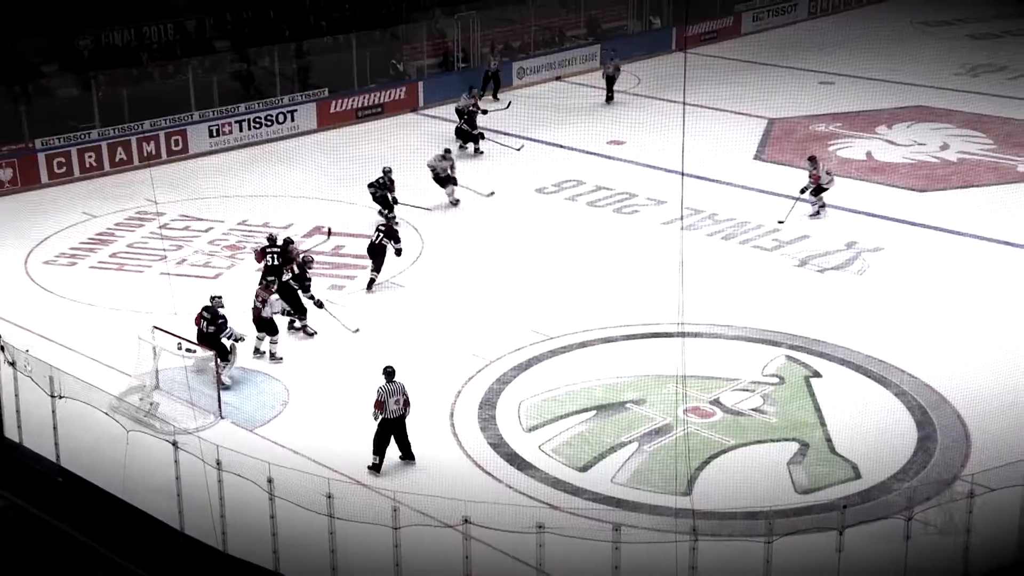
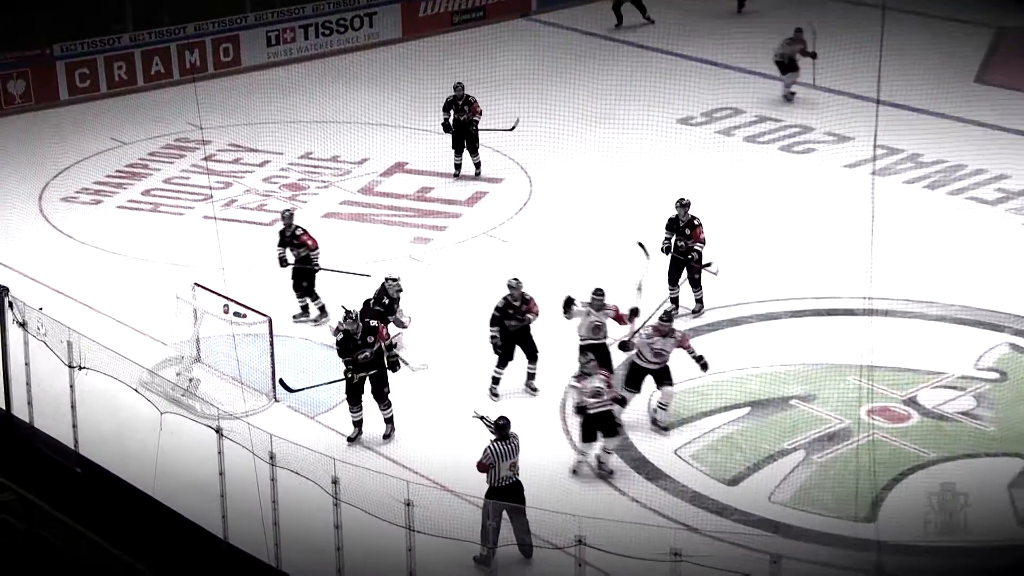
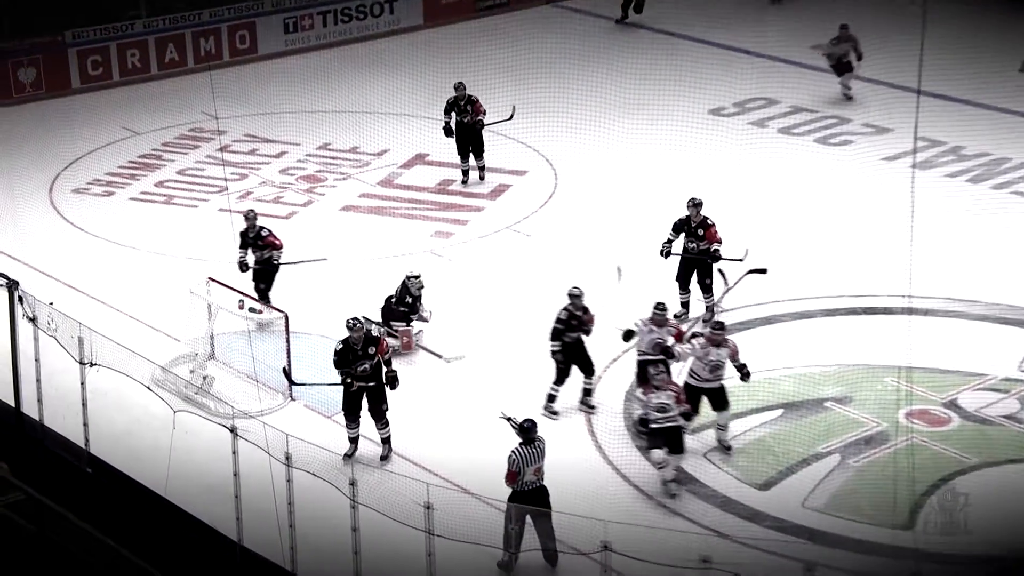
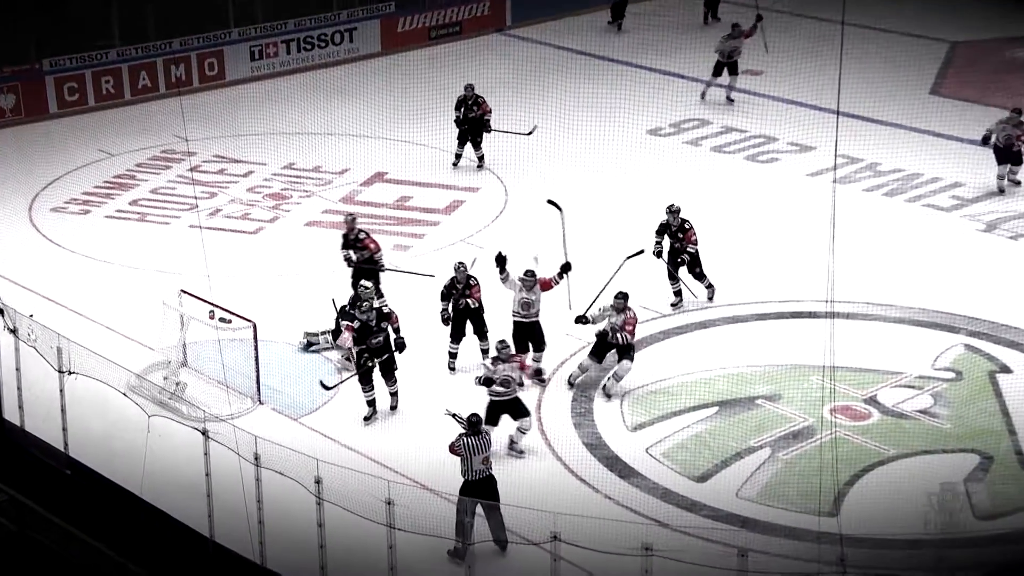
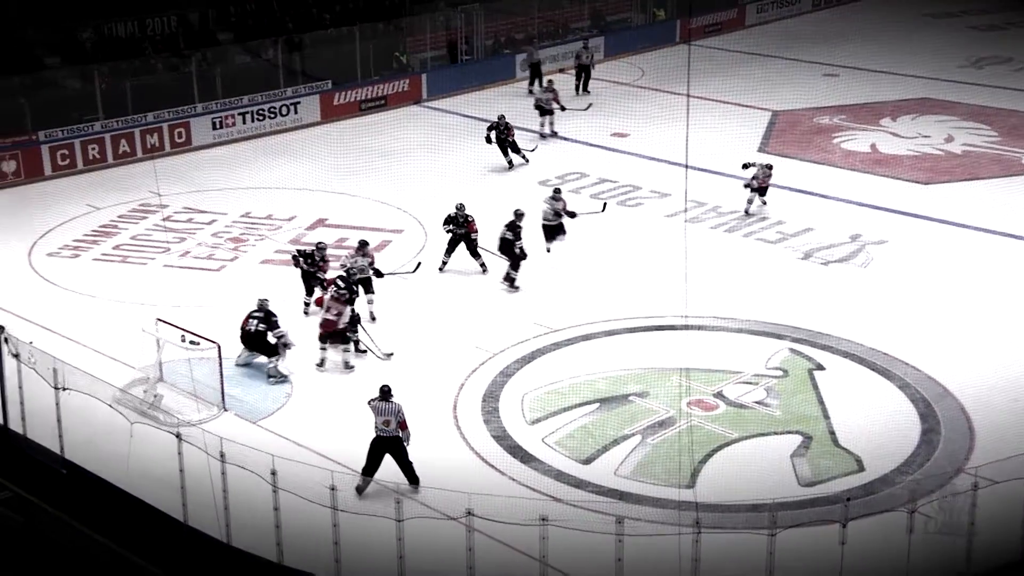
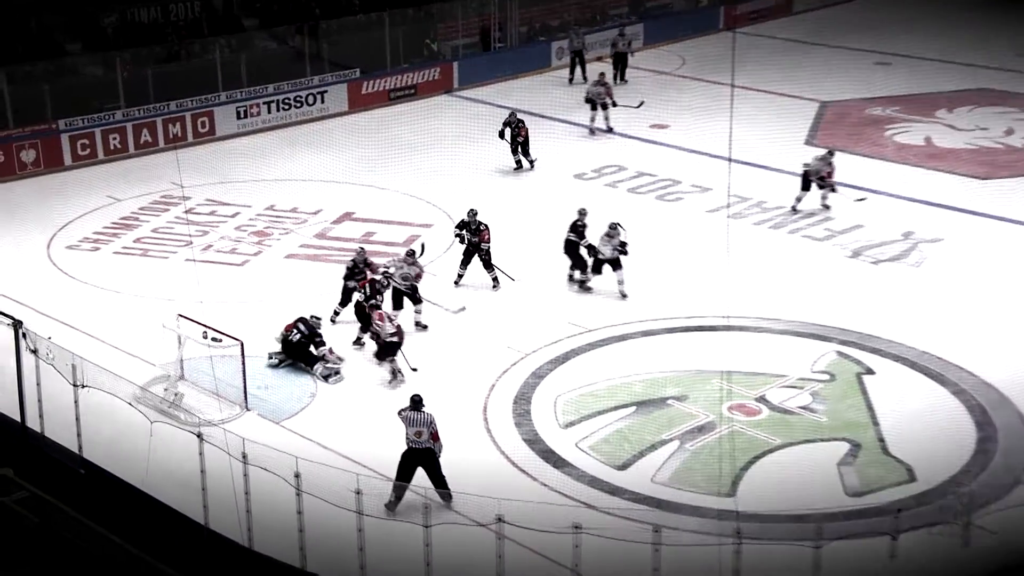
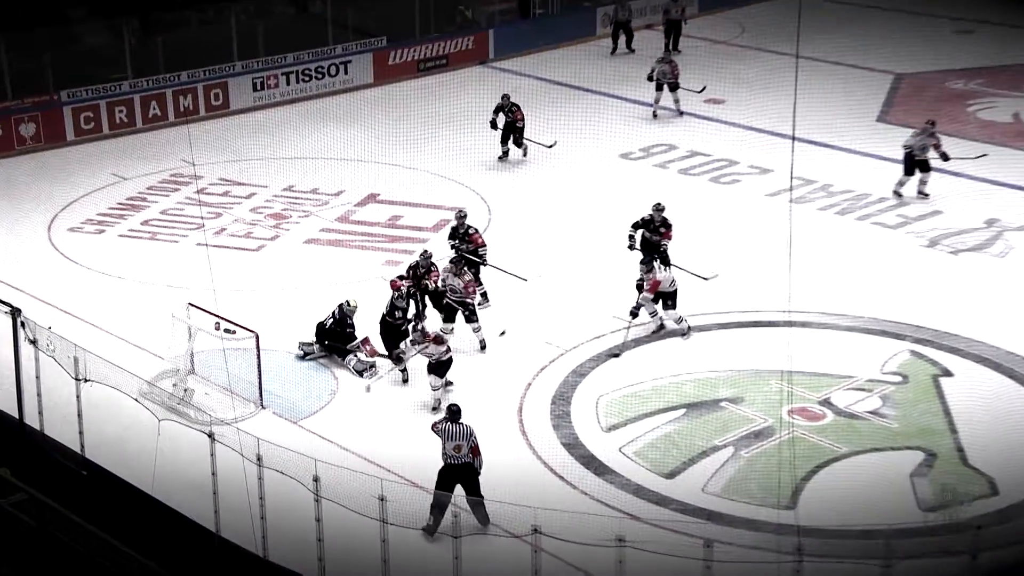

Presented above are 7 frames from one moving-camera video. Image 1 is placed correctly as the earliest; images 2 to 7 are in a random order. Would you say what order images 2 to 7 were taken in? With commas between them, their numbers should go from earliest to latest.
5, 6, 7, 4, 2, 3
